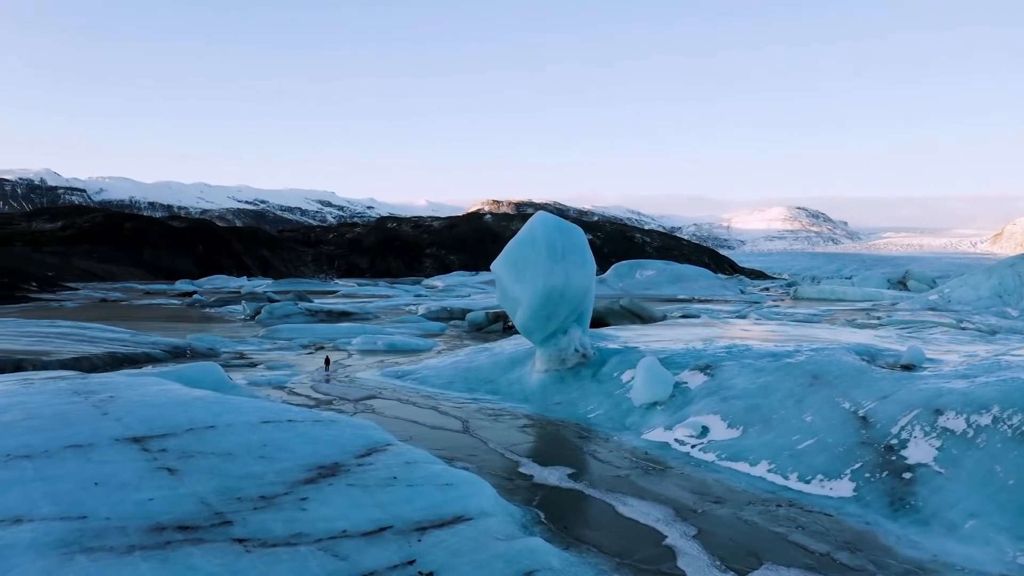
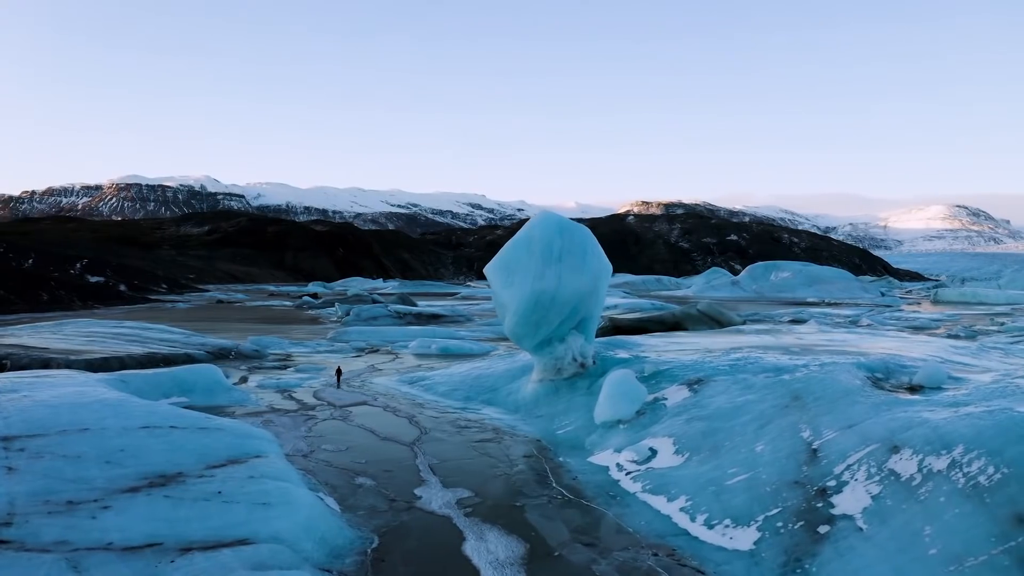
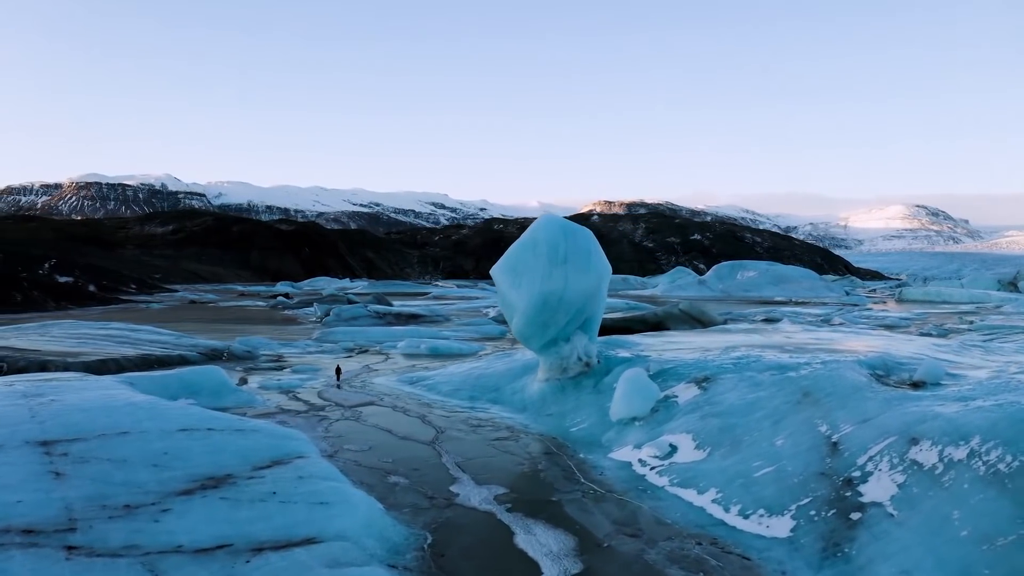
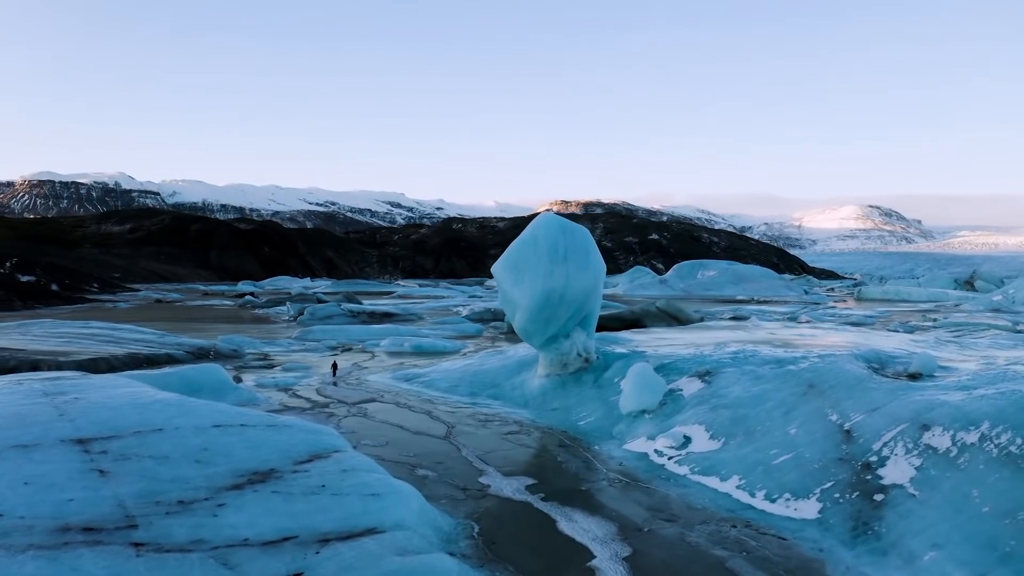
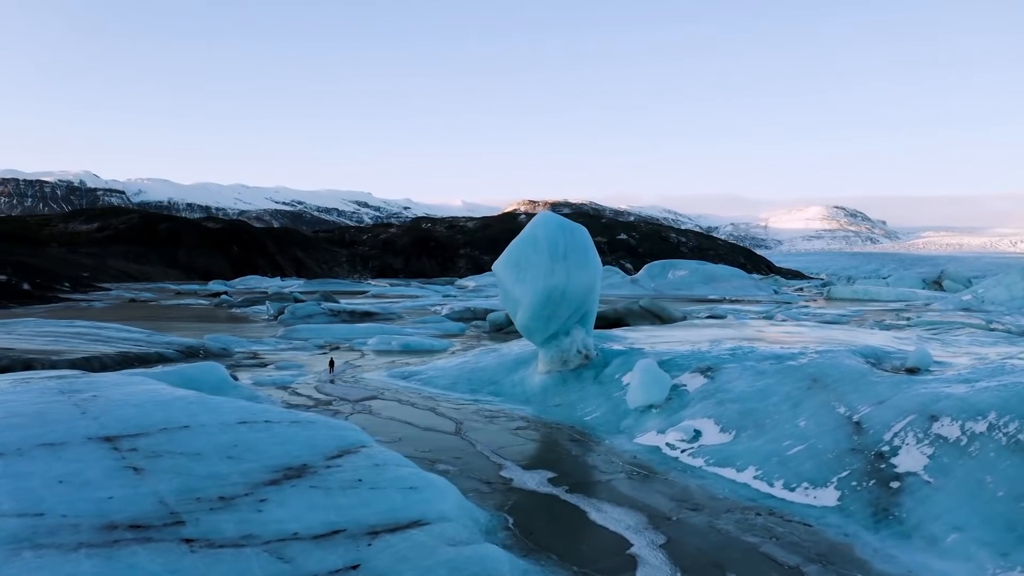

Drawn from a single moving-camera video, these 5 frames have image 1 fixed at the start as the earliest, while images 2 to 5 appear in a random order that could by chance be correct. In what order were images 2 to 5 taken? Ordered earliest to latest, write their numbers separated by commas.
5, 4, 3, 2
